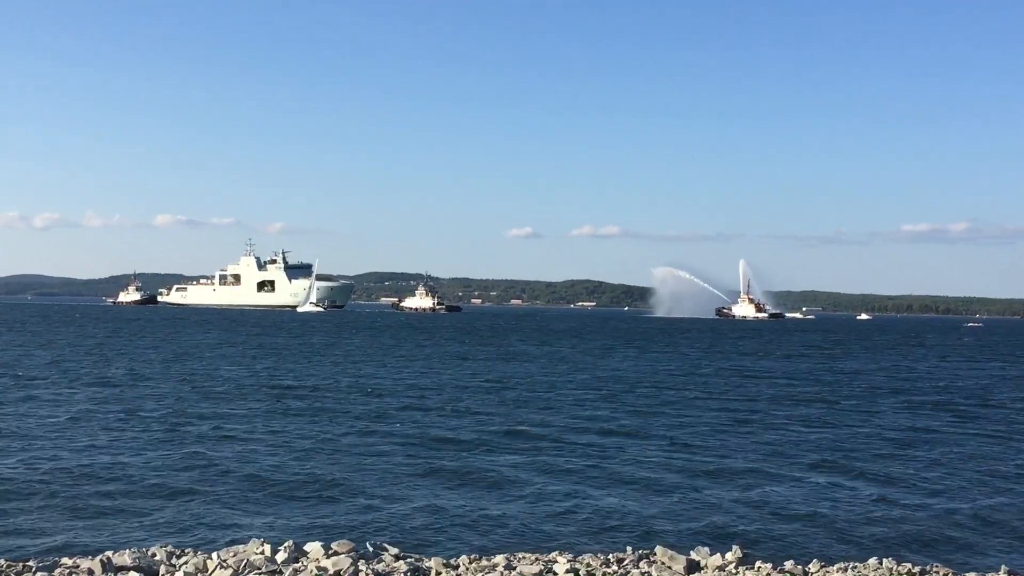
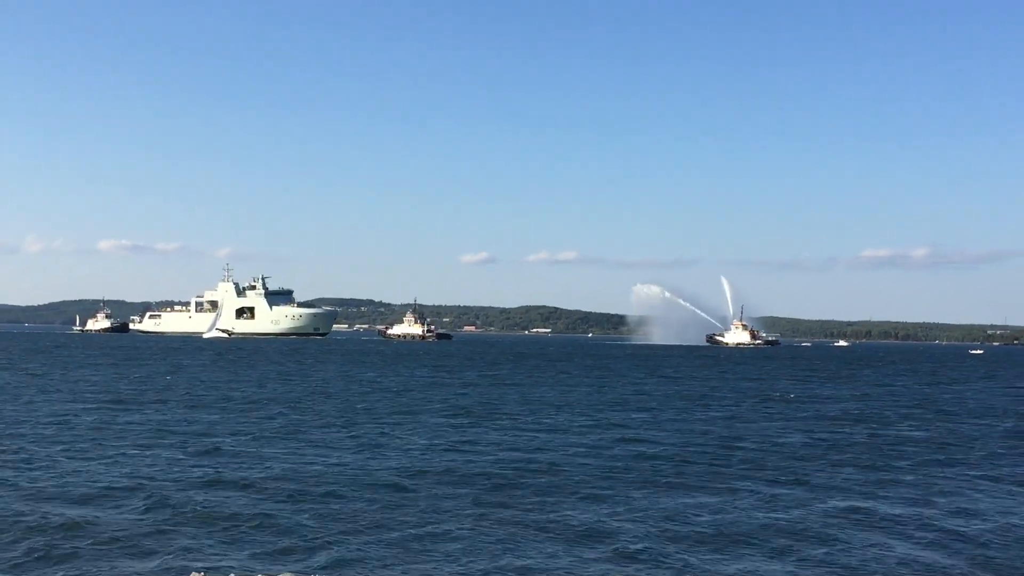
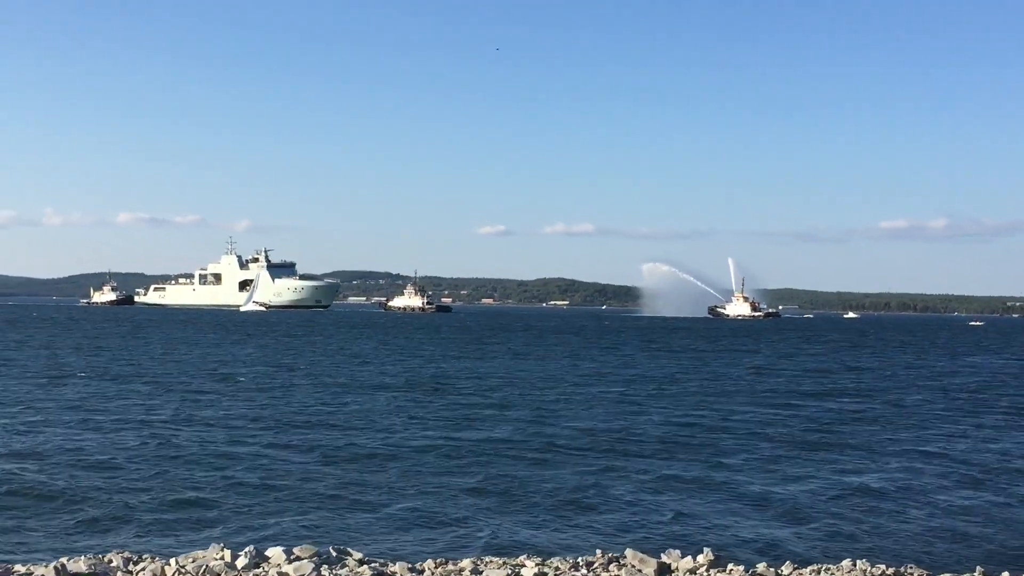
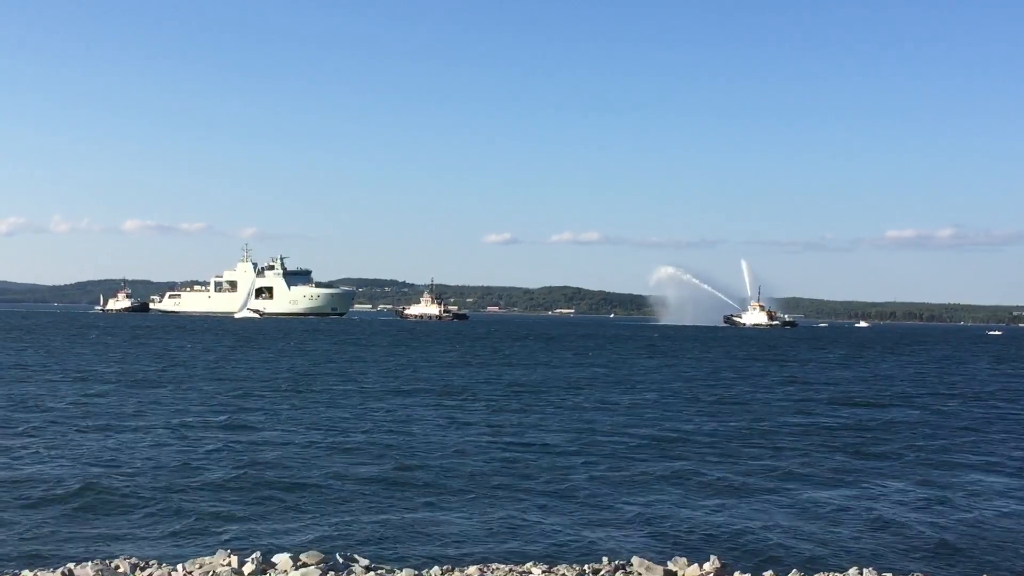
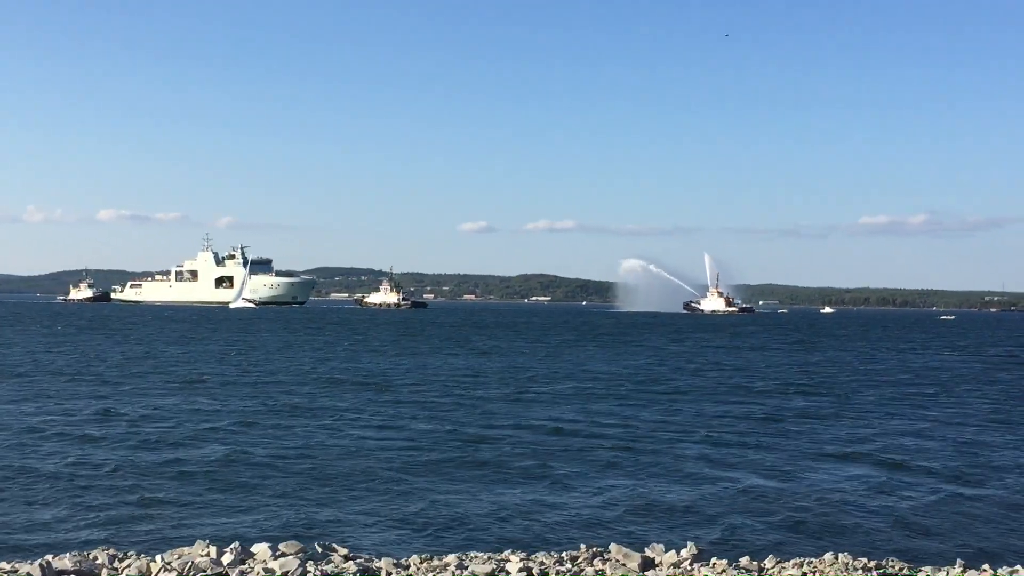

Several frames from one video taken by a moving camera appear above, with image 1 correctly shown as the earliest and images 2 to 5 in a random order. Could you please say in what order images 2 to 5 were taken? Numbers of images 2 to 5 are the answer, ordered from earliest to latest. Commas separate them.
5, 3, 4, 2
